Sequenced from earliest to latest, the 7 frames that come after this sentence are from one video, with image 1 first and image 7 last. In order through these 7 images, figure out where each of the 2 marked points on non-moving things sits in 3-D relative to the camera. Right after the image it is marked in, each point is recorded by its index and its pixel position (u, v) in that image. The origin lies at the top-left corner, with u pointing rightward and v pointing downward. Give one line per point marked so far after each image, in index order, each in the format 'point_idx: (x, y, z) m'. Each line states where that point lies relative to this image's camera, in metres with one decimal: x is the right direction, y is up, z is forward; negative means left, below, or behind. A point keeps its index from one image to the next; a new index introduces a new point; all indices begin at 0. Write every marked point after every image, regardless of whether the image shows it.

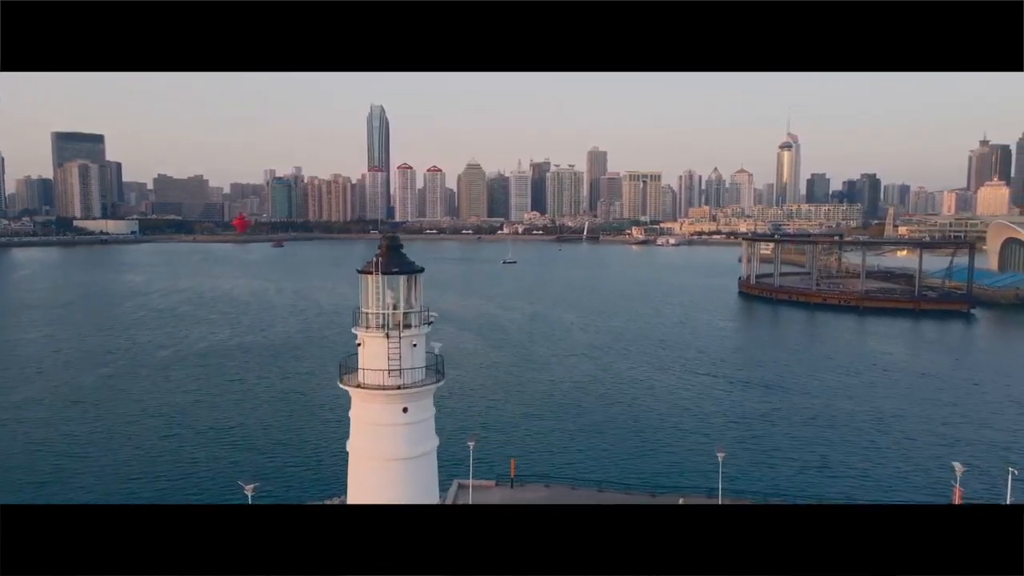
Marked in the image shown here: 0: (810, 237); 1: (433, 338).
0: (+4.0, +0.6, +9.9) m
1: (-0.6, -0.3, +5.3) m
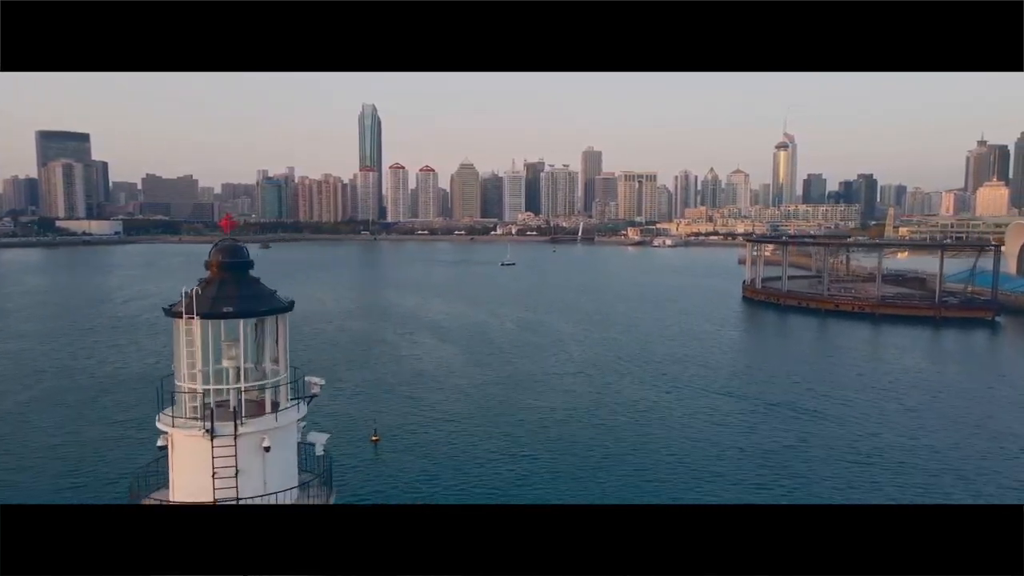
0: (+3.9, +0.6, +9.4) m
1: (-0.7, -0.4, +4.7) m
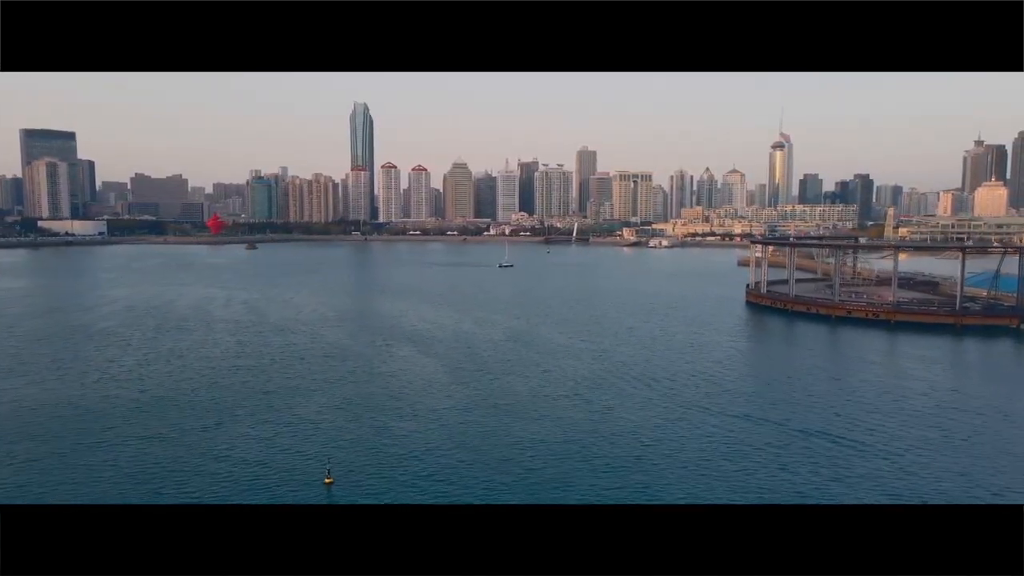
0: (+3.8, +0.6, +9.0) m
1: (-0.7, -0.4, +4.3) m
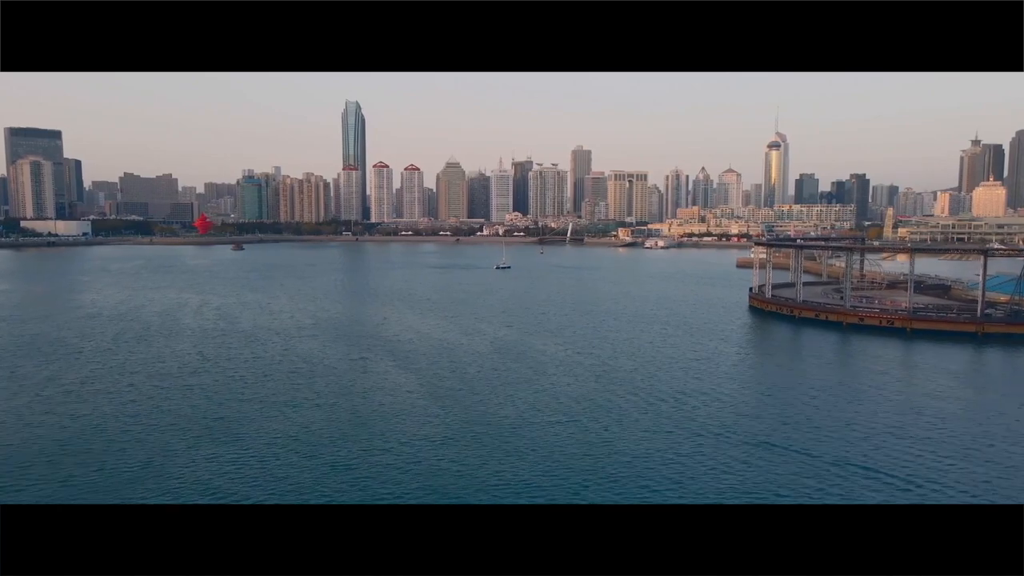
0: (+3.7, +0.5, +8.6) m
1: (-0.8, -0.5, +3.9) m
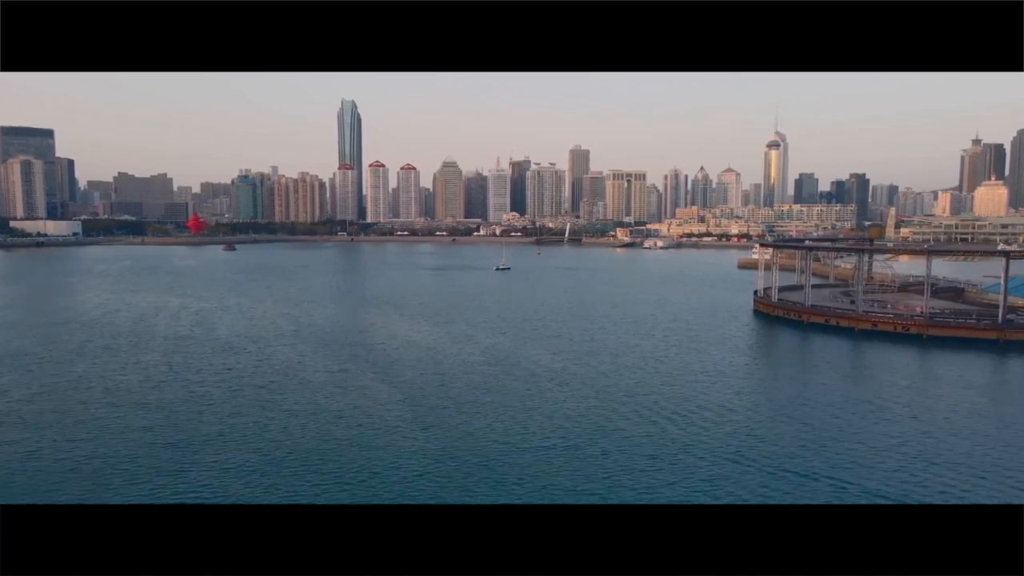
0: (+3.6, +0.5, +8.3) m
1: (-0.8, -0.5, +3.5) m
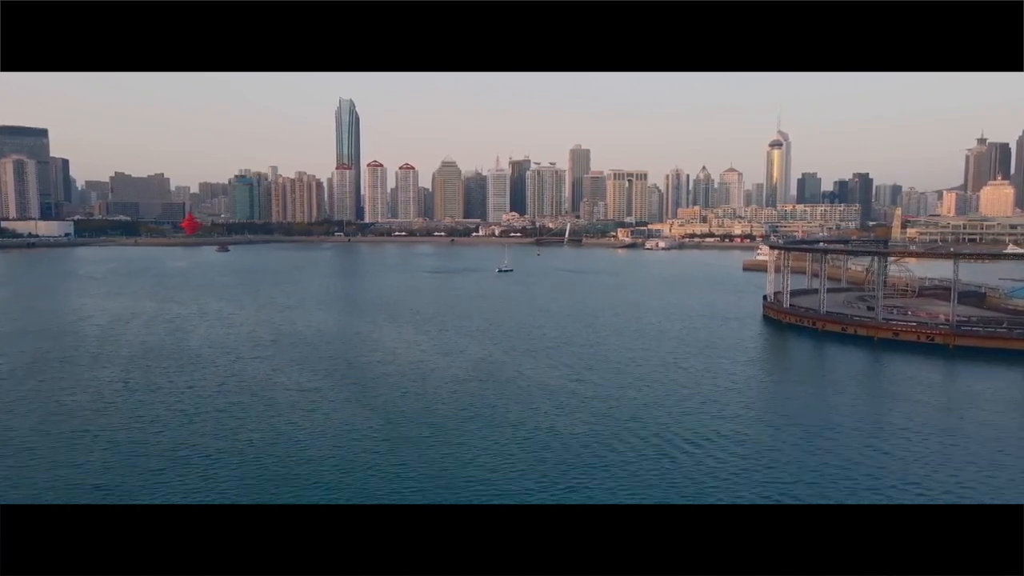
0: (+3.6, +0.4, +7.9) m
1: (-0.9, -0.5, +3.2) m
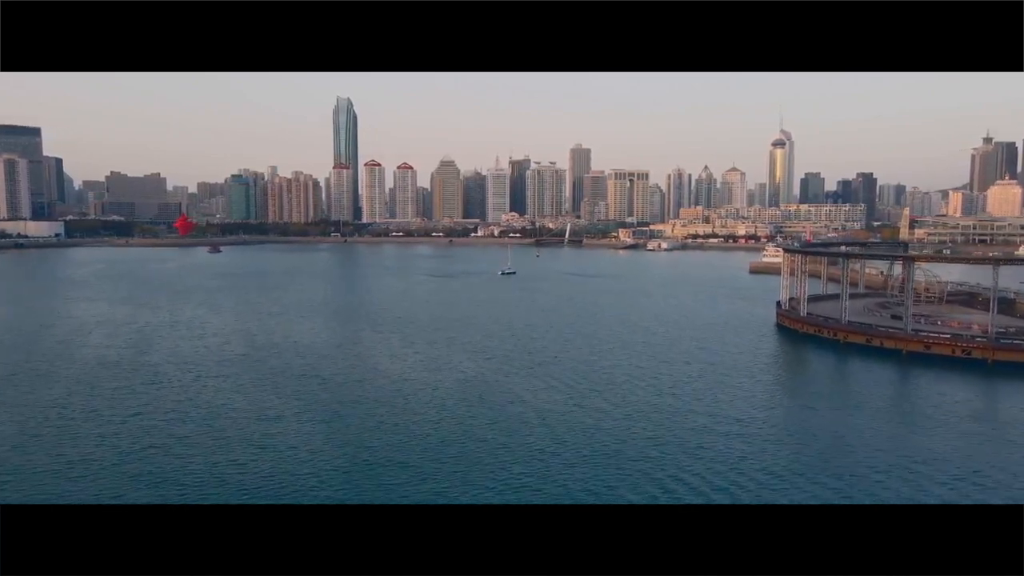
0: (+3.6, +0.4, +7.4) m
1: (-0.9, -0.6, +2.7) m
